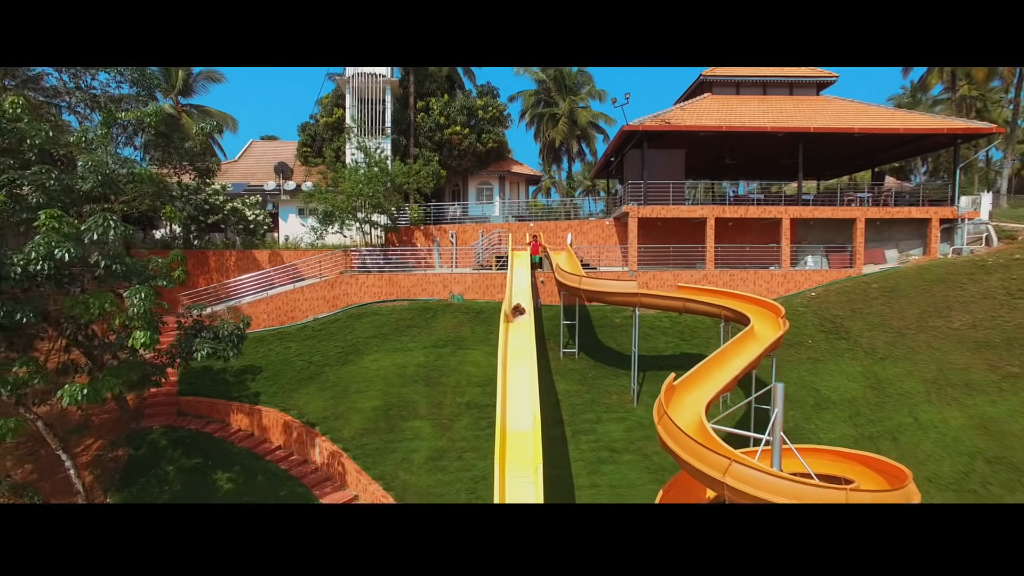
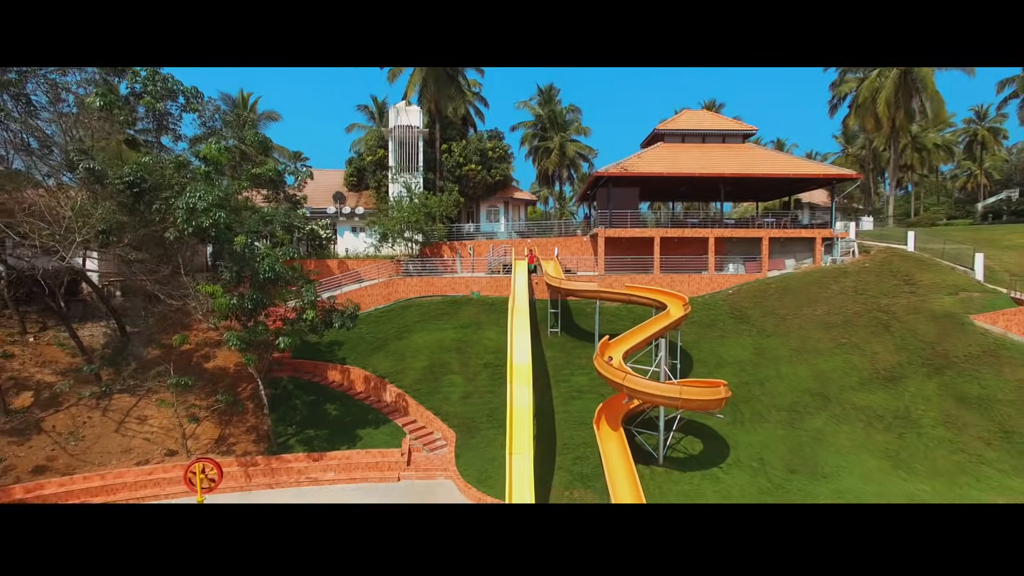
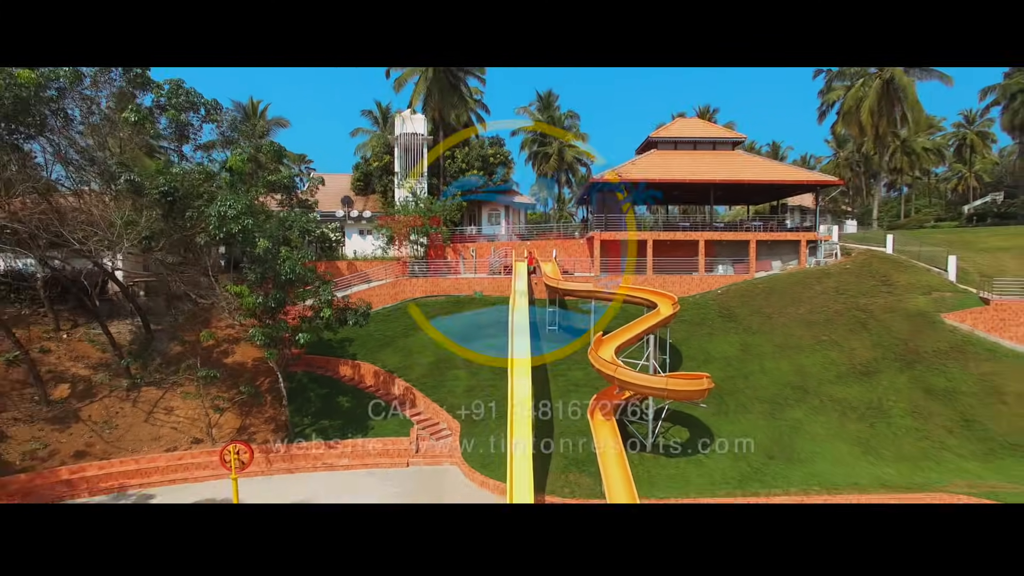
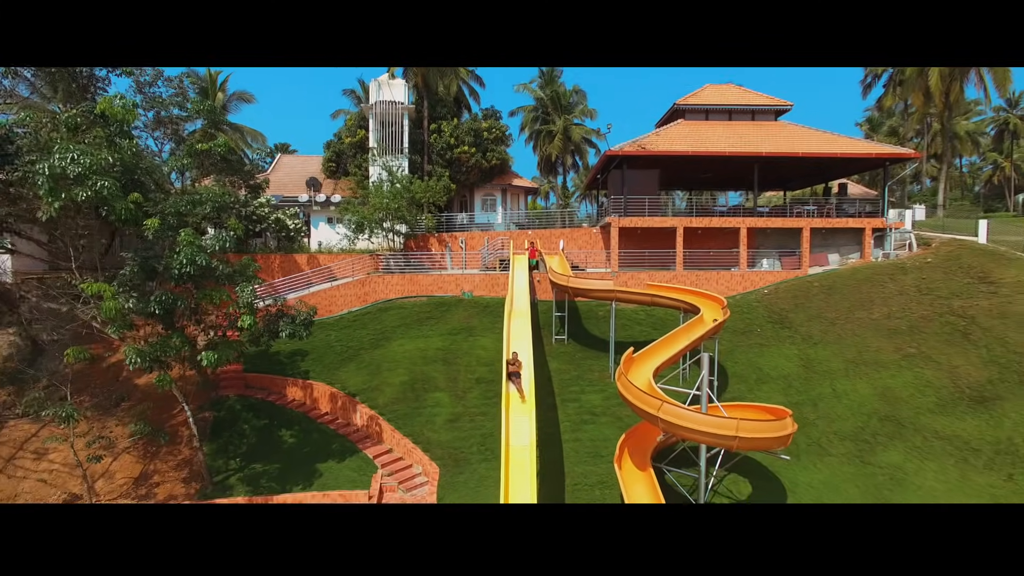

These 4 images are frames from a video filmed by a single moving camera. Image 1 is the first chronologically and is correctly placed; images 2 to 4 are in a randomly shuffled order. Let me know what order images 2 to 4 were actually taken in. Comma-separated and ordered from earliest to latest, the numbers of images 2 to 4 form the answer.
4, 2, 3
